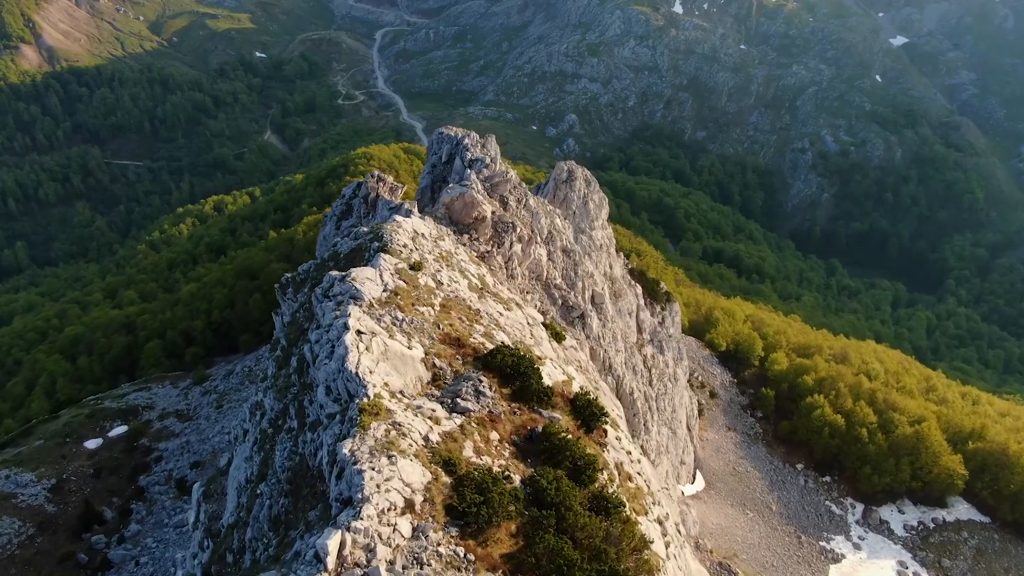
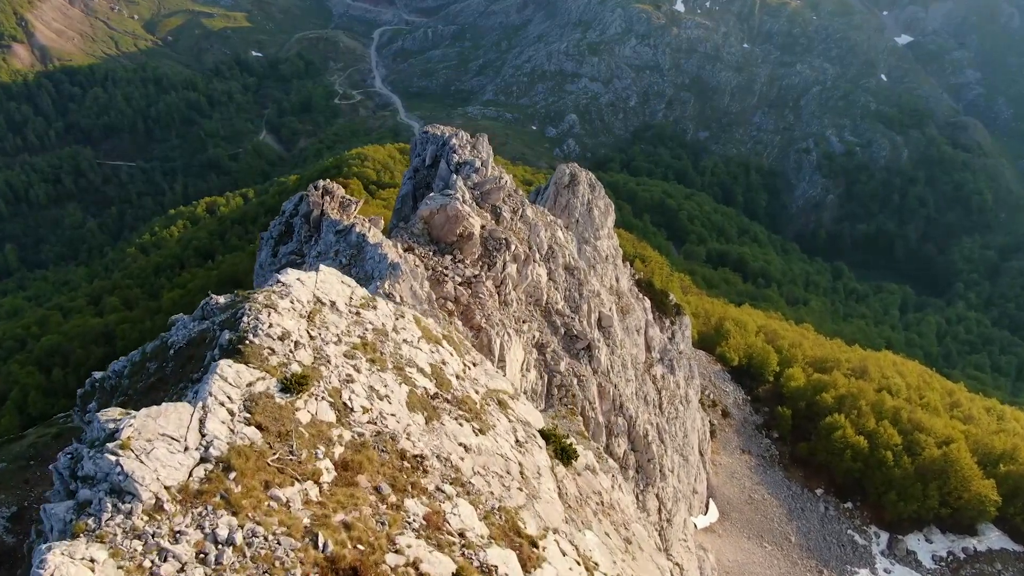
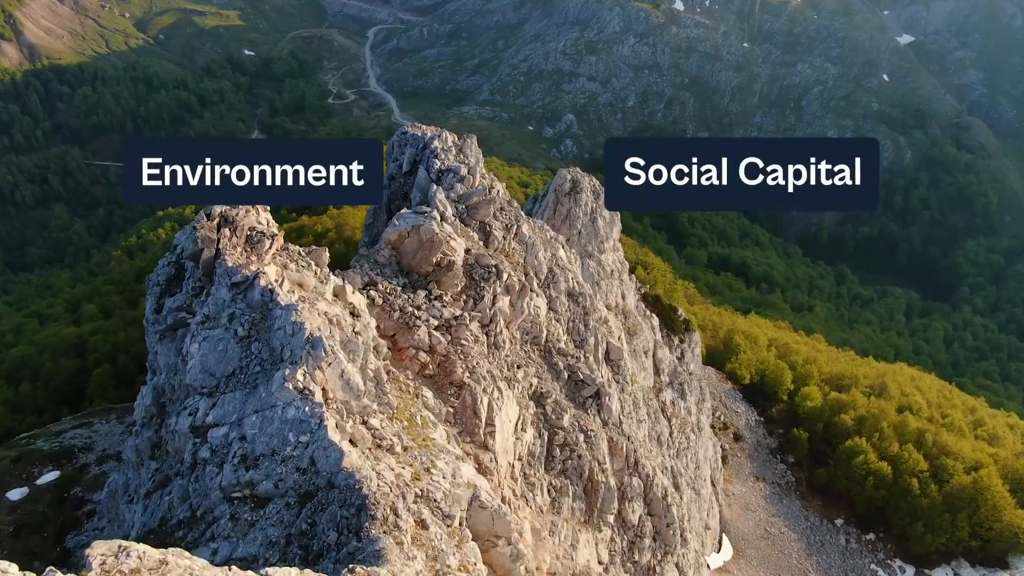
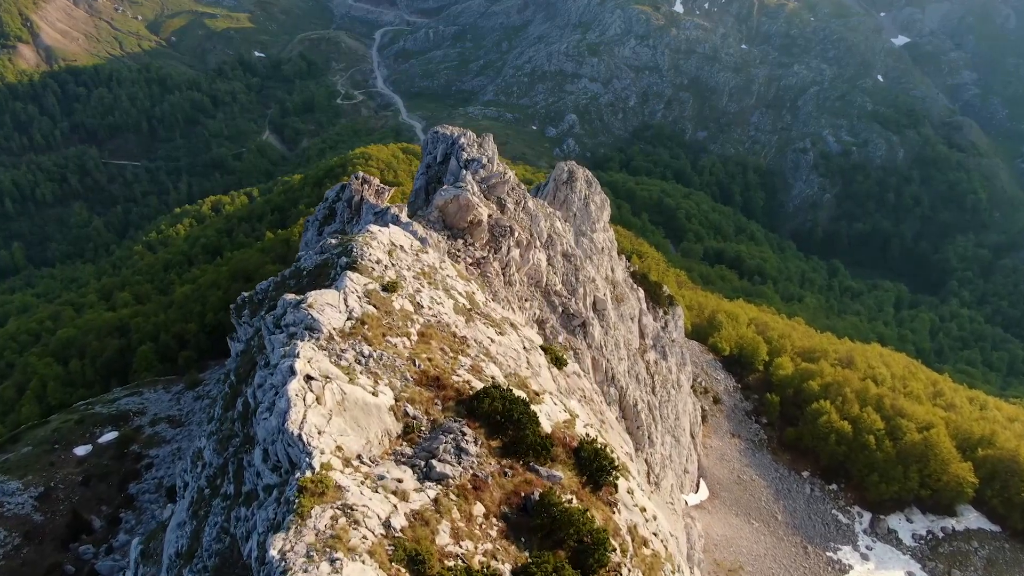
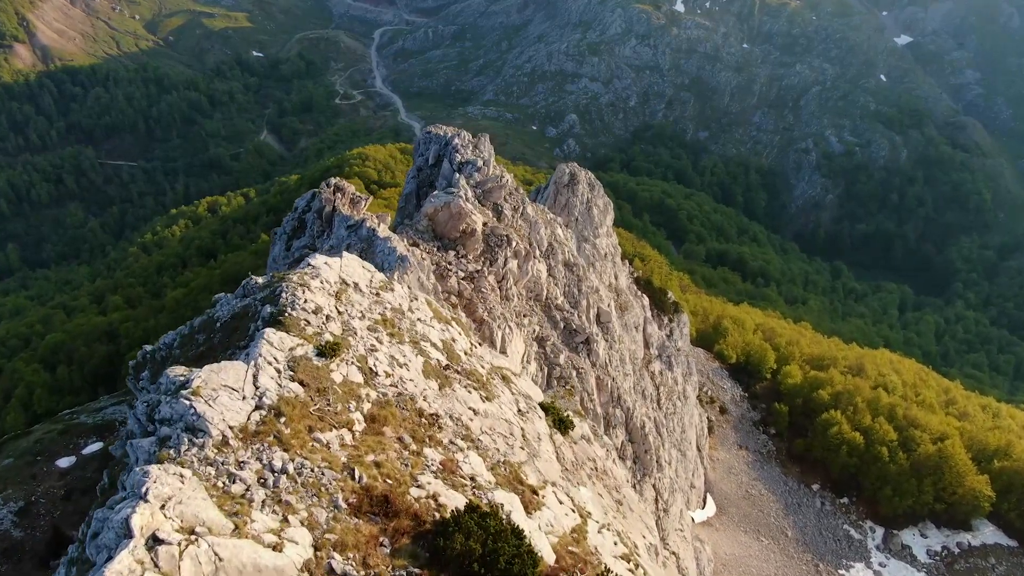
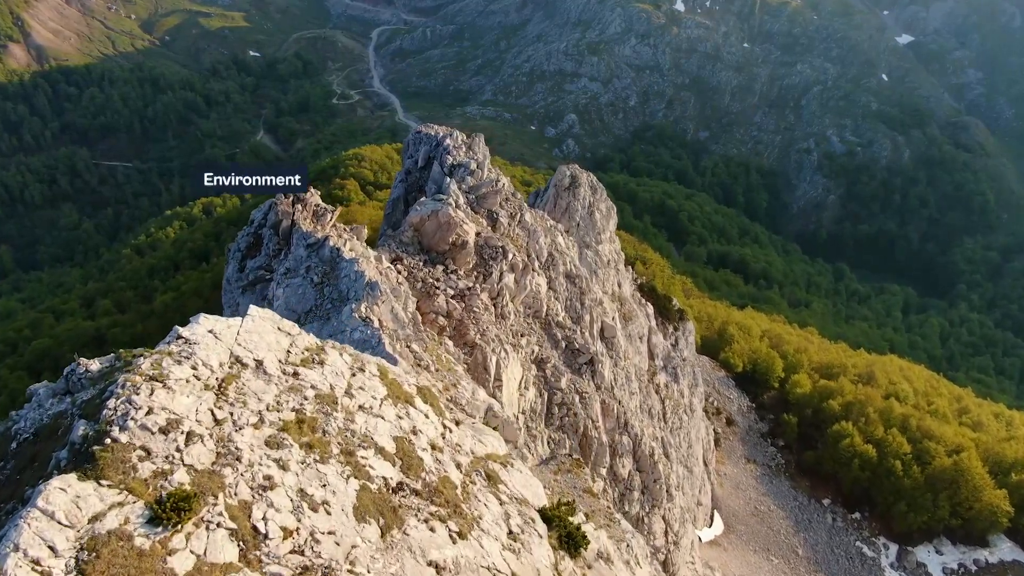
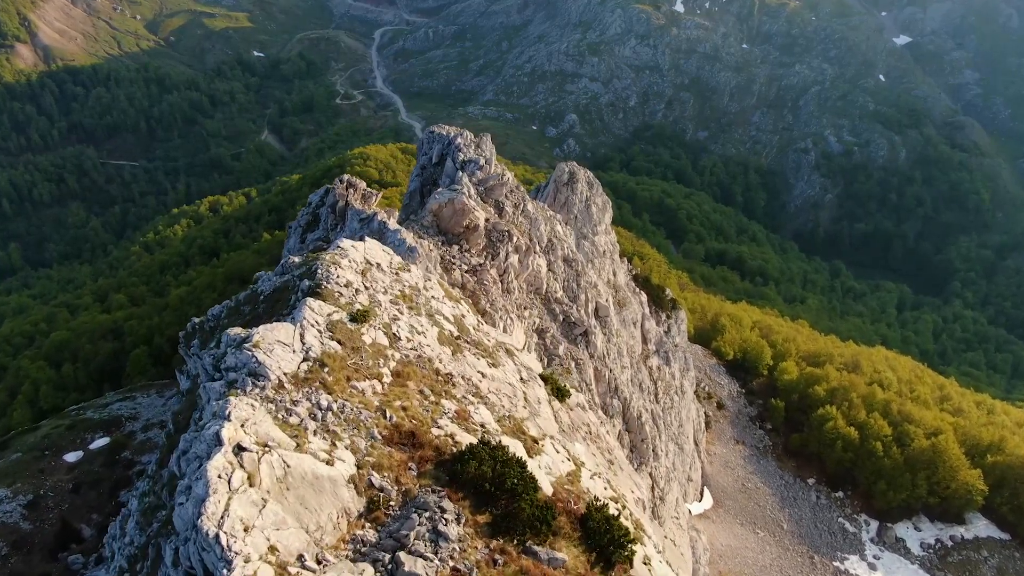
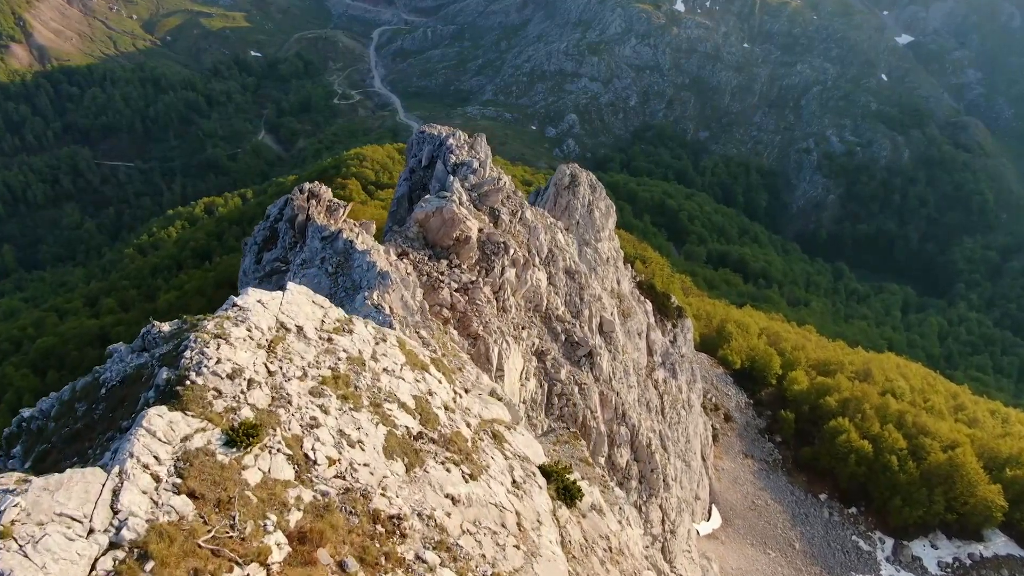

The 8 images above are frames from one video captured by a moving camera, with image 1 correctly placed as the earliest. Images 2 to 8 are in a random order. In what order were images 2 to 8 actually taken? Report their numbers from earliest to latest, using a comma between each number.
4, 7, 5, 2, 8, 6, 3
